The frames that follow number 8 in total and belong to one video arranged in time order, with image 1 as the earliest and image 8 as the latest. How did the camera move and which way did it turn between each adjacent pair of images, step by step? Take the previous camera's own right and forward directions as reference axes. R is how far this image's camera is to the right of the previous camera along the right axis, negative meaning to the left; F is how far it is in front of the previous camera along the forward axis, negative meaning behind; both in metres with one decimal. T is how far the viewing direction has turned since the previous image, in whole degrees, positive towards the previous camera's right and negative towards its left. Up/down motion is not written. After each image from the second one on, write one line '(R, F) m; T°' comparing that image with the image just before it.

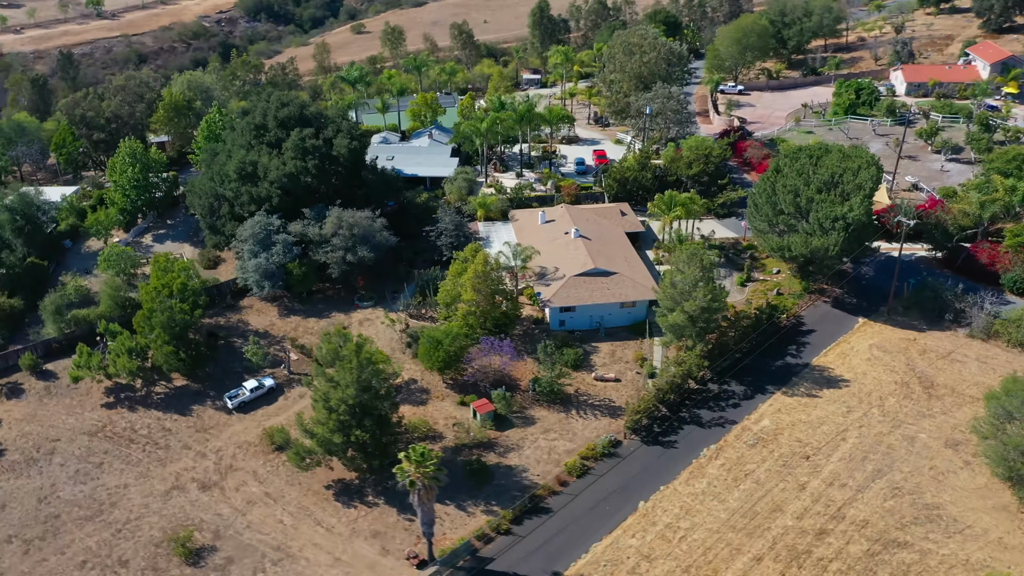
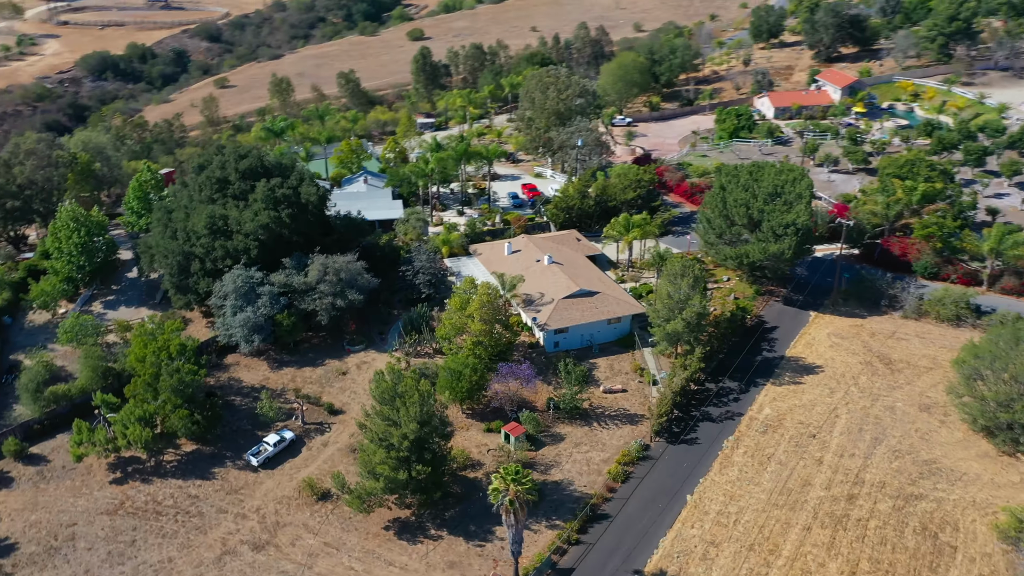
(-5.2, -0.4) m; +12°
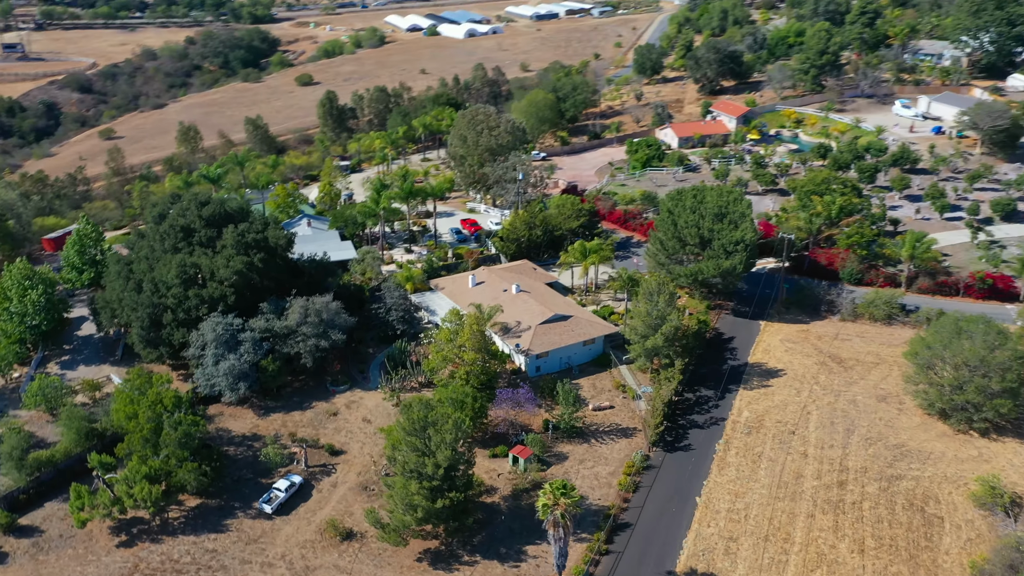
(-3.6, -0.5) m; +9°
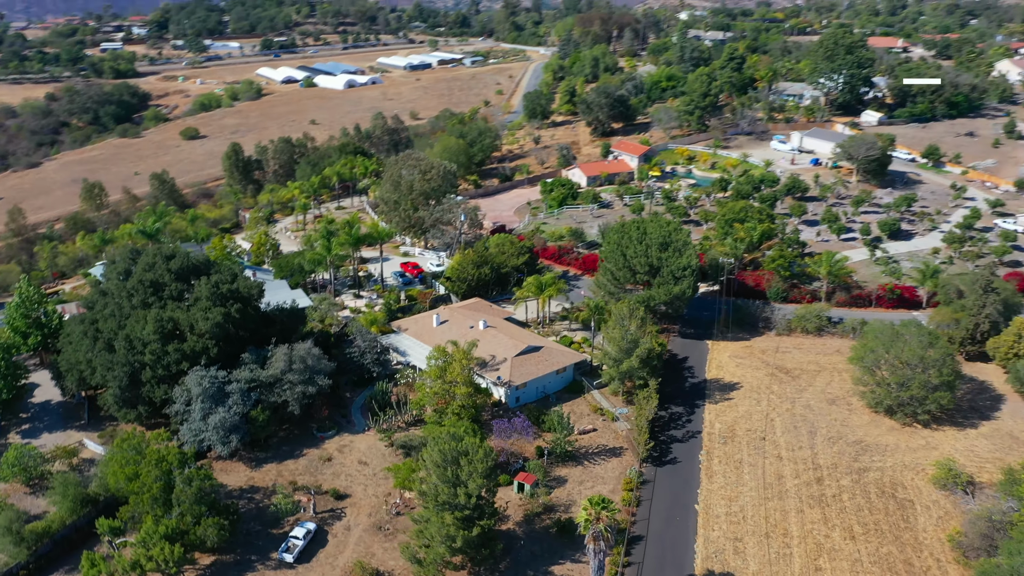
(-3.8, -0.7) m; +9°
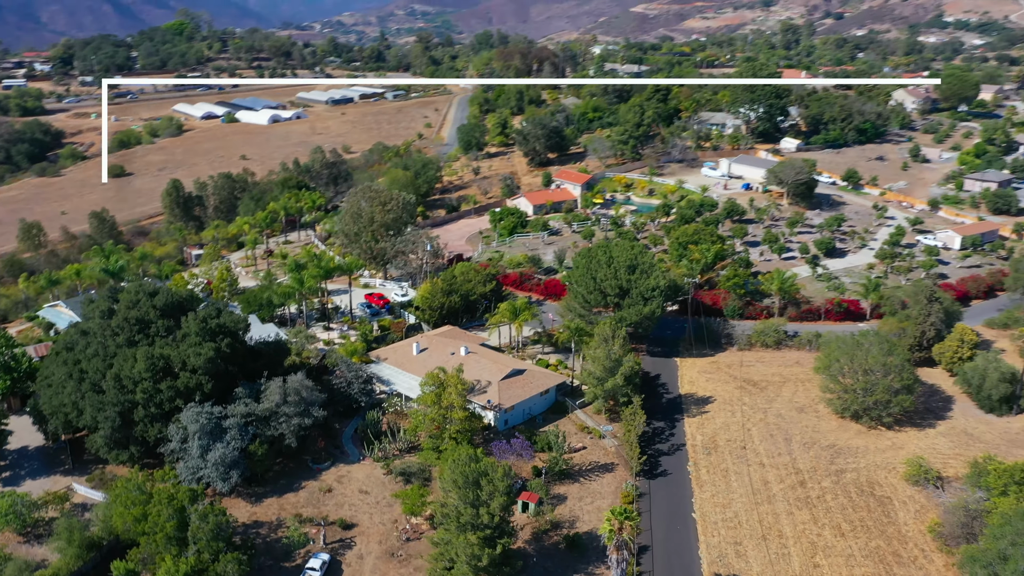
(-2.5, -0.6) m; +6°
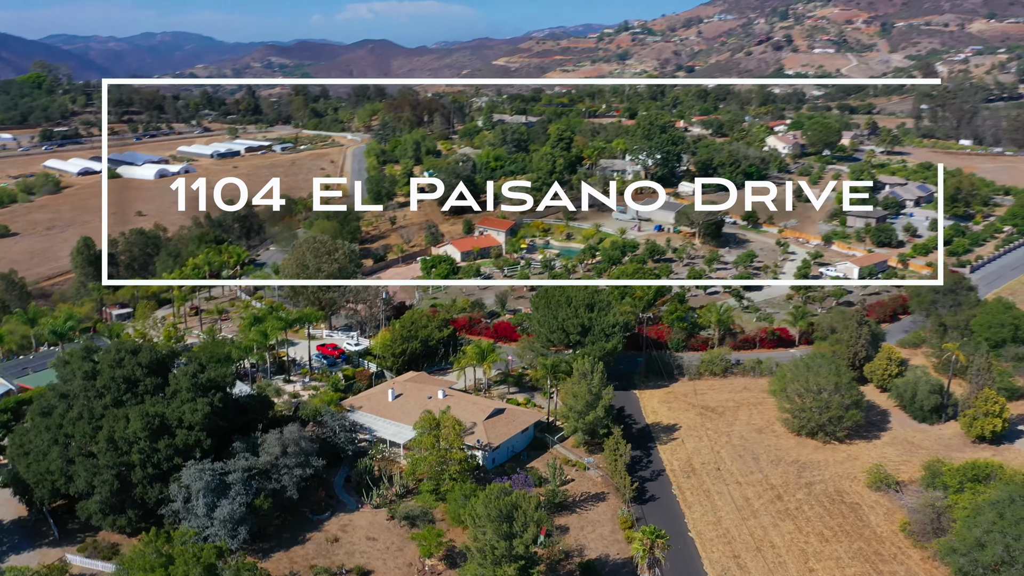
(-3.8, -0.7) m; +9°
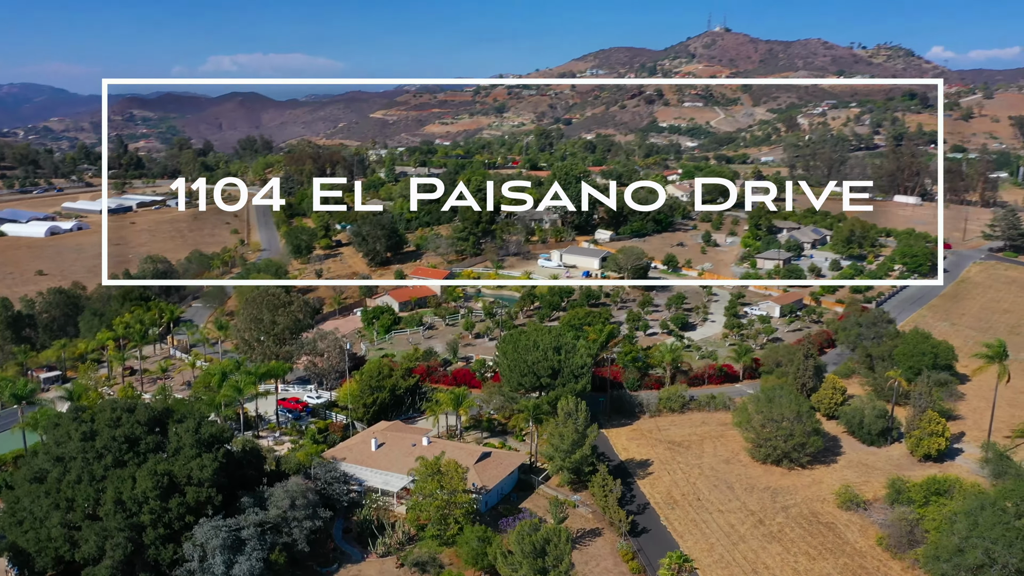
(-3.7, -0.7) m; +8°
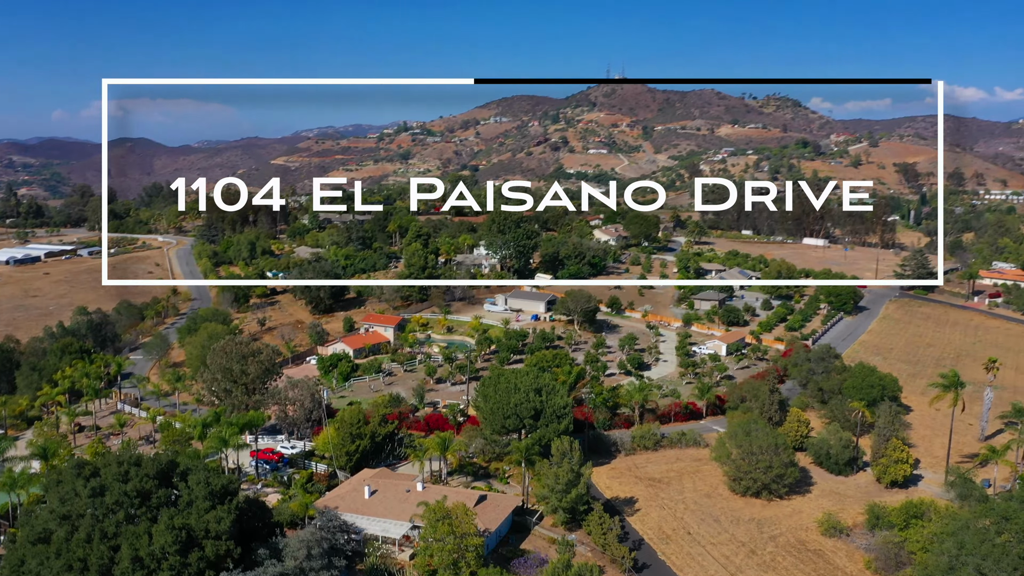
(-3.2, -0.5) m; +6°
